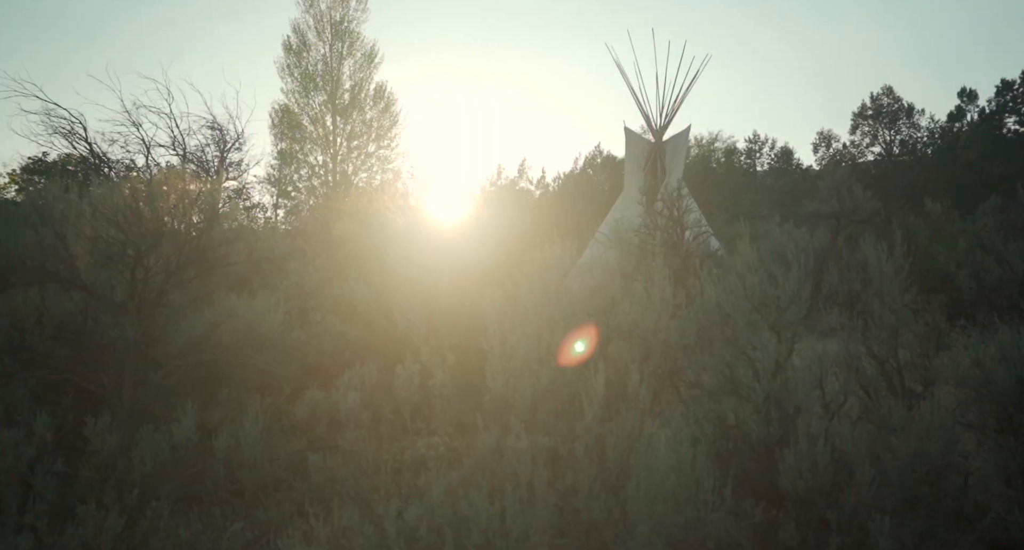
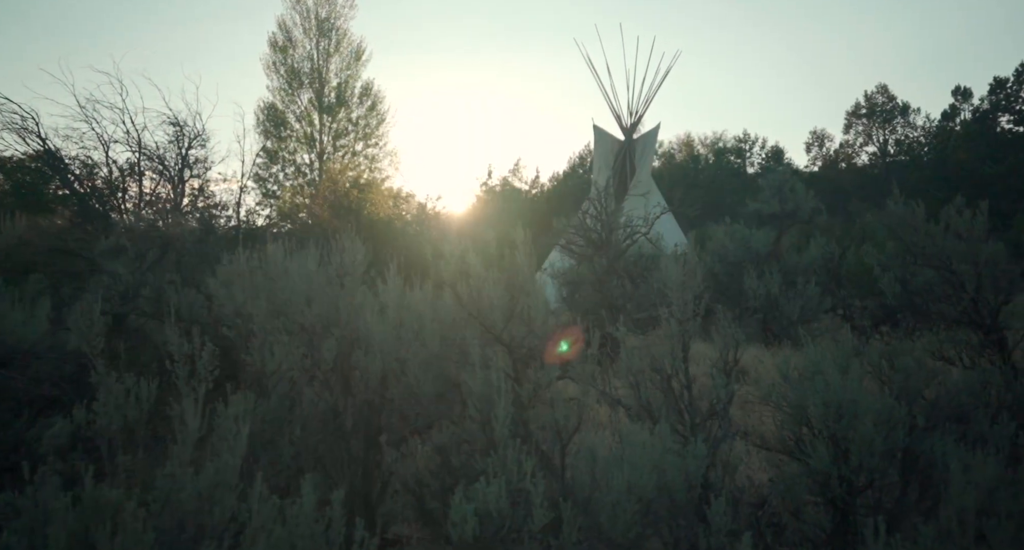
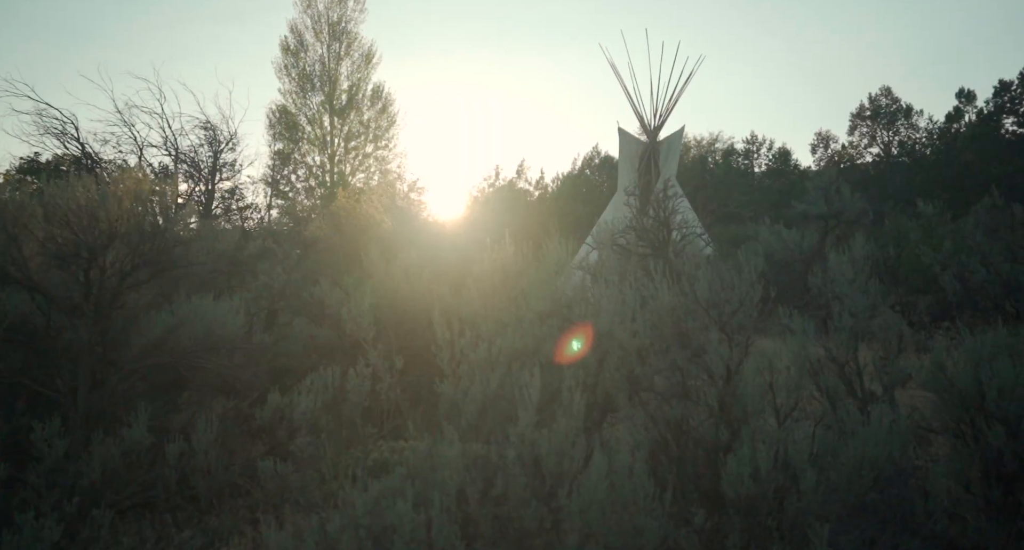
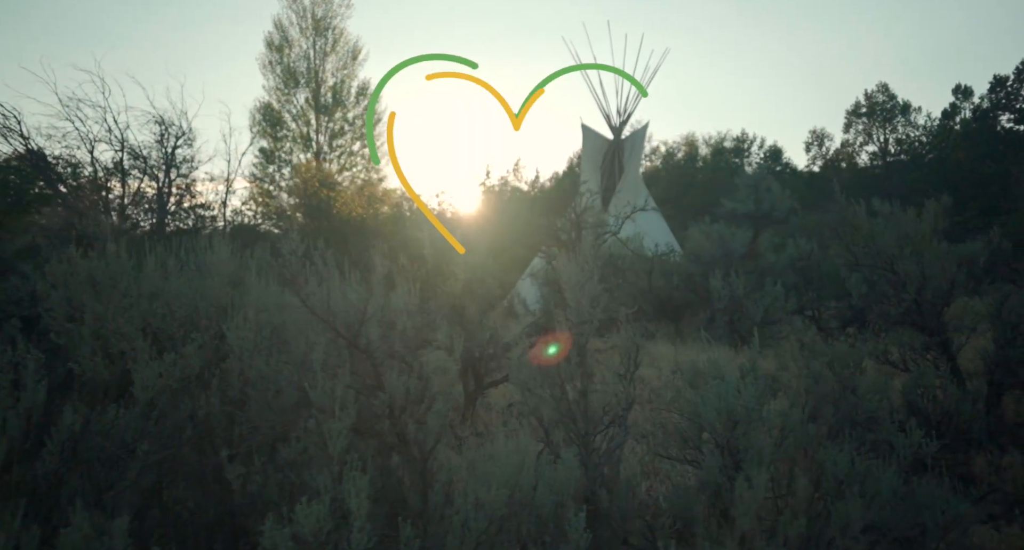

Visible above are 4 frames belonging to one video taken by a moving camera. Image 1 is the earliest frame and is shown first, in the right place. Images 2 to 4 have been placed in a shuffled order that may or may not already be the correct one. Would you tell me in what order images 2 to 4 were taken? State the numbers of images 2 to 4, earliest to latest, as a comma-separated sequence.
3, 2, 4
